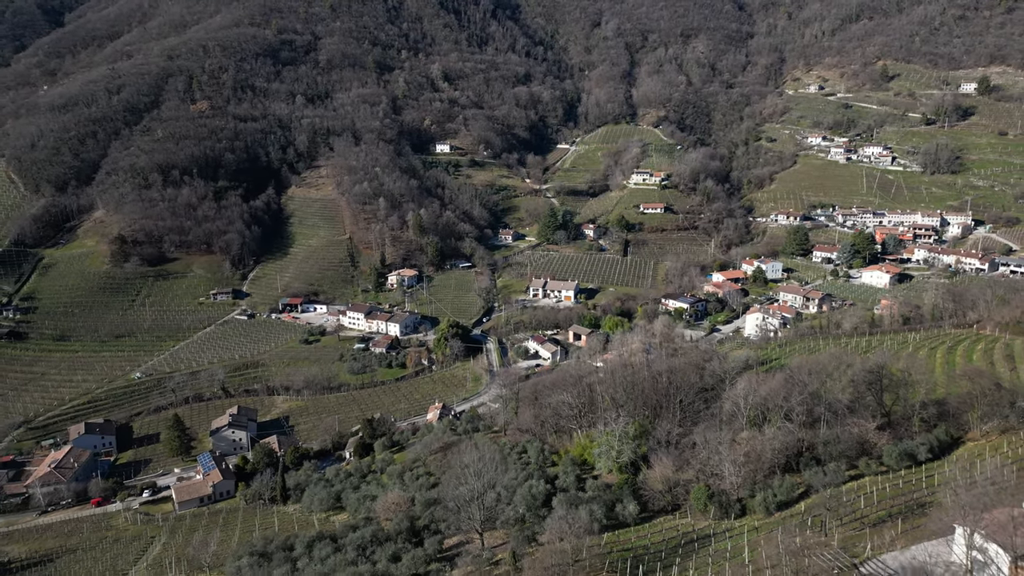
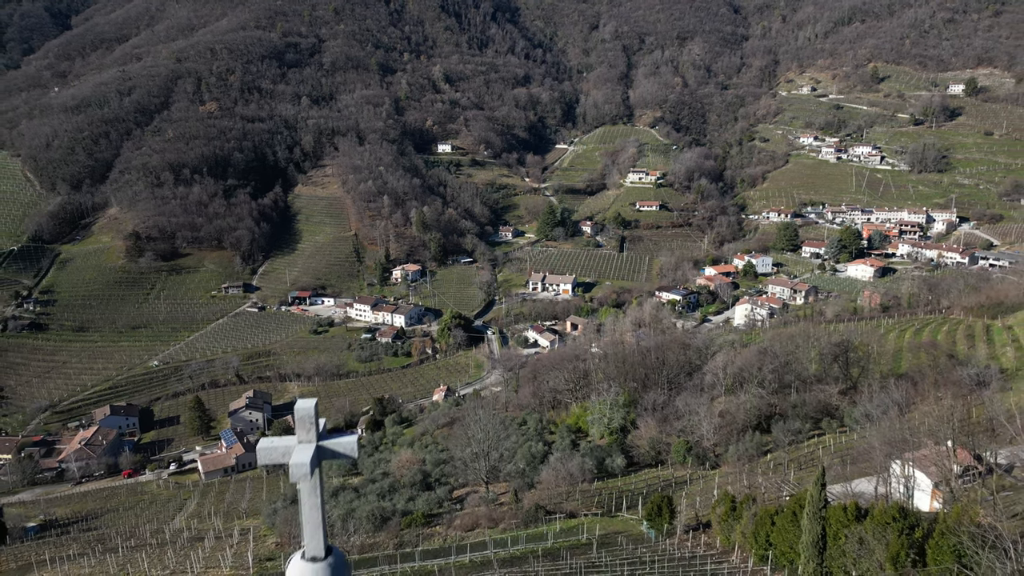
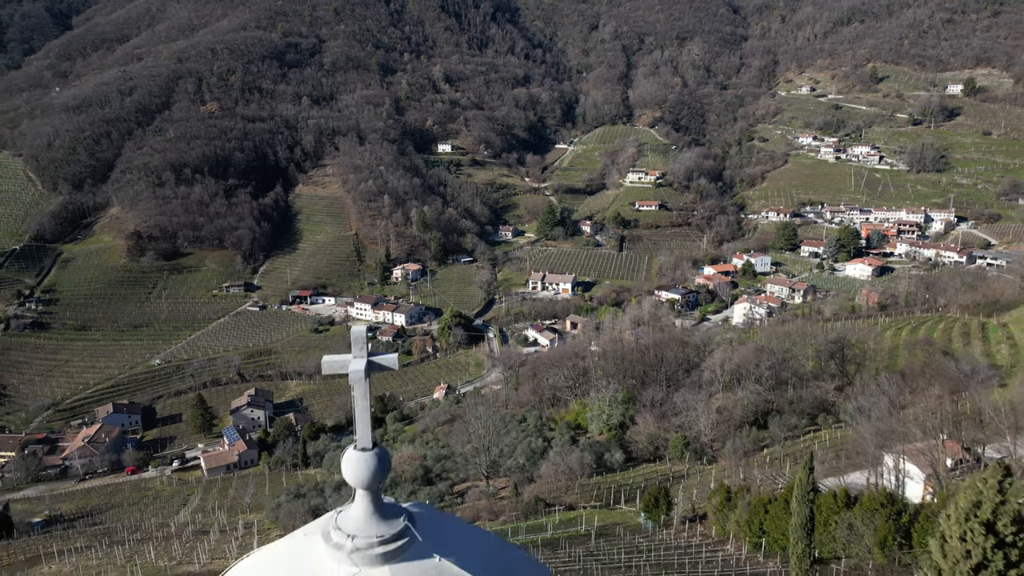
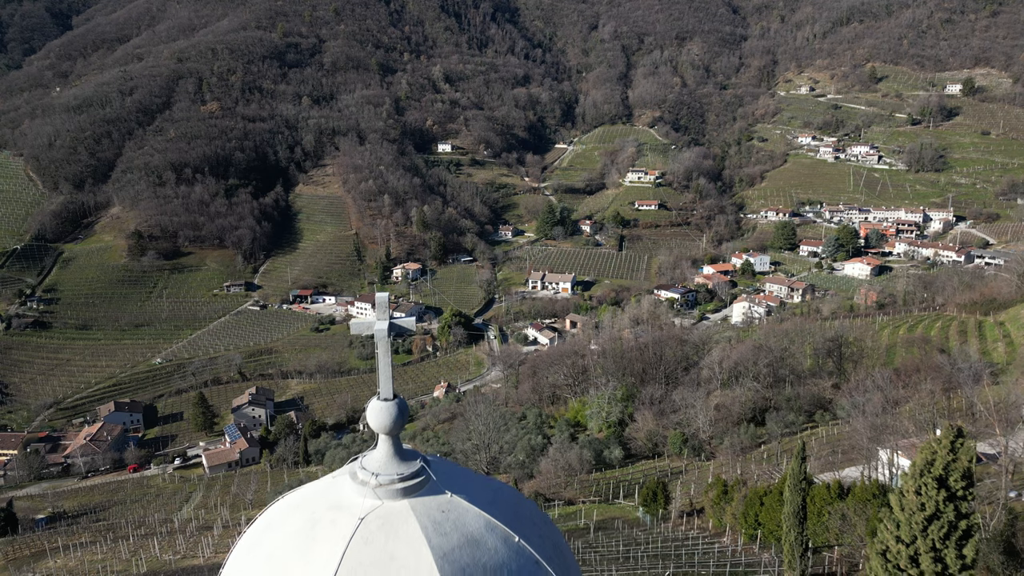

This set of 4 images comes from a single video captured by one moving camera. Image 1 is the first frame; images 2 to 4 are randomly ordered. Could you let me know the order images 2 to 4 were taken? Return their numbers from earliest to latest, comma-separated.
2, 3, 4
